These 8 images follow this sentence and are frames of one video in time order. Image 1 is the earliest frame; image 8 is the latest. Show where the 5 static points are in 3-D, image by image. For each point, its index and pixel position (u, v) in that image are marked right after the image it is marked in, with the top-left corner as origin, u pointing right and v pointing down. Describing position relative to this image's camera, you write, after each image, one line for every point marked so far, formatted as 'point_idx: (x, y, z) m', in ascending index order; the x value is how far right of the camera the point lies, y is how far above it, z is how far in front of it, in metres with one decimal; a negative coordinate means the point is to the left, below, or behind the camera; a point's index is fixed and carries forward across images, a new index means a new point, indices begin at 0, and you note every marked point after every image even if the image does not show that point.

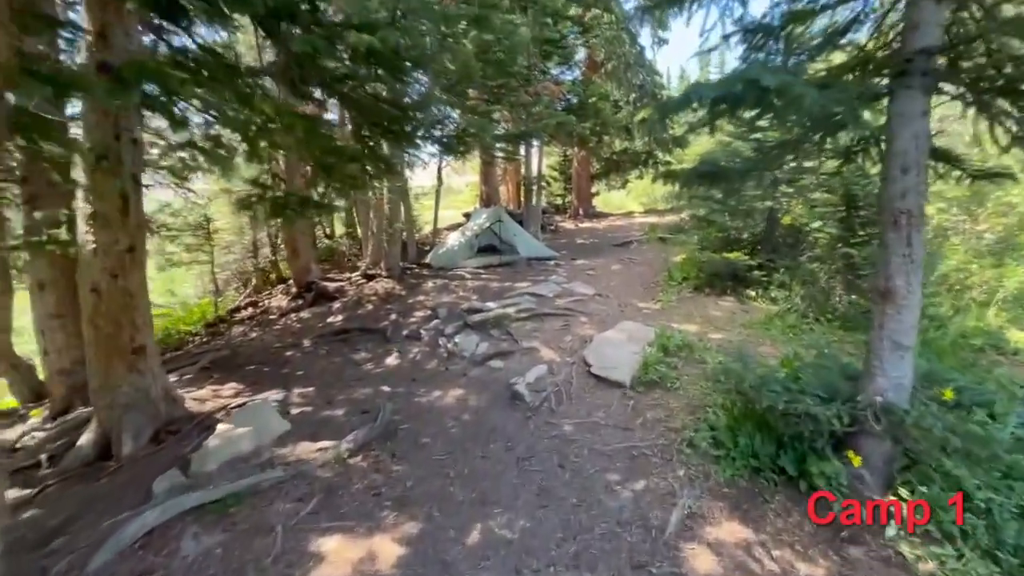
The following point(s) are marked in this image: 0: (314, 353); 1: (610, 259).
0: (-2.9, -1.0, +7.2) m
1: (+2.2, +0.6, +10.9) m
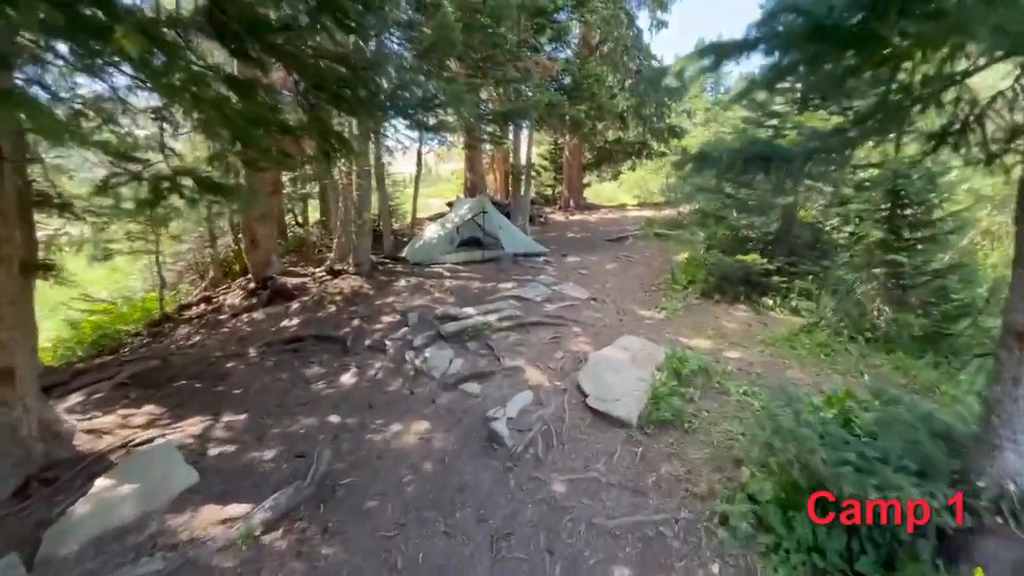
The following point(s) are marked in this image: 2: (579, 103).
0: (-3.2, -1.0, +6.1) m
1: (+1.9, +0.6, +9.9) m
2: (+1.7, +4.6, +11.9) m
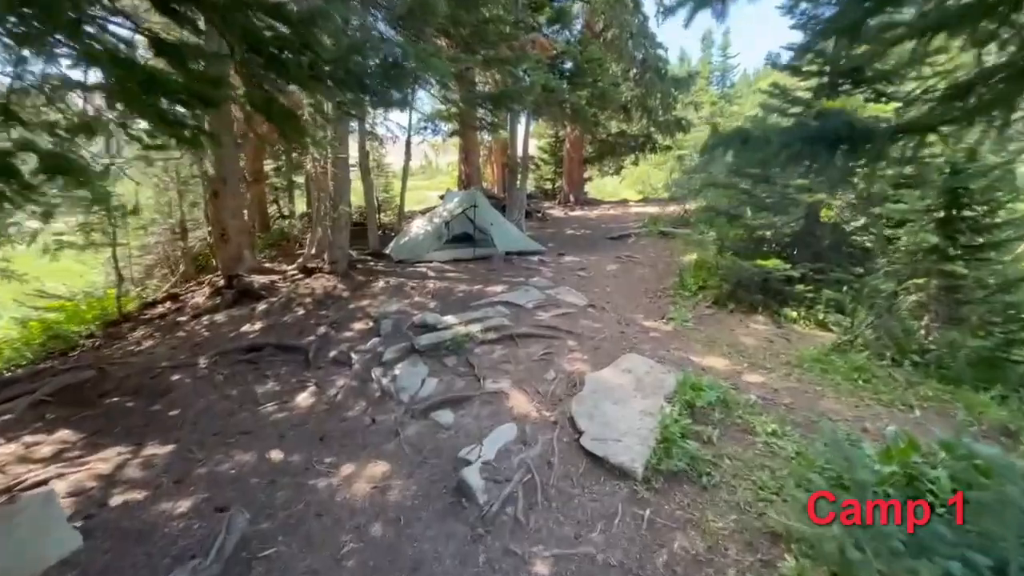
0: (-3.3, -1.0, +5.3) m
1: (+1.7, +0.6, +9.1) m
2: (+1.6, +4.6, +11.1) m
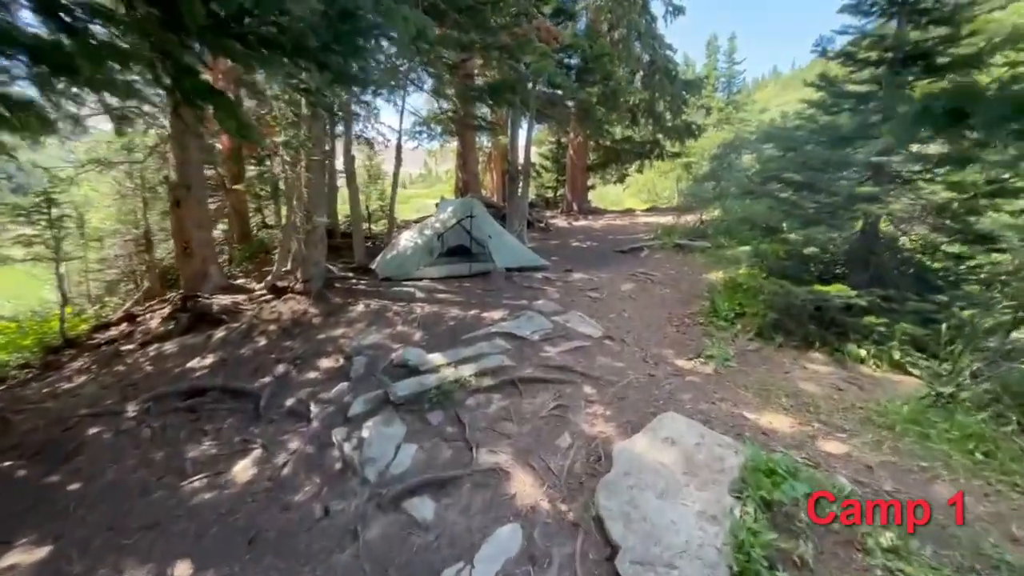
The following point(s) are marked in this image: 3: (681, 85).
0: (-3.3, -1.3, +4.2) m
1: (+1.8, +0.2, +8.0) m
2: (+1.6, +4.2, +10.1) m
3: (+5.3, +6.4, +15.2) m
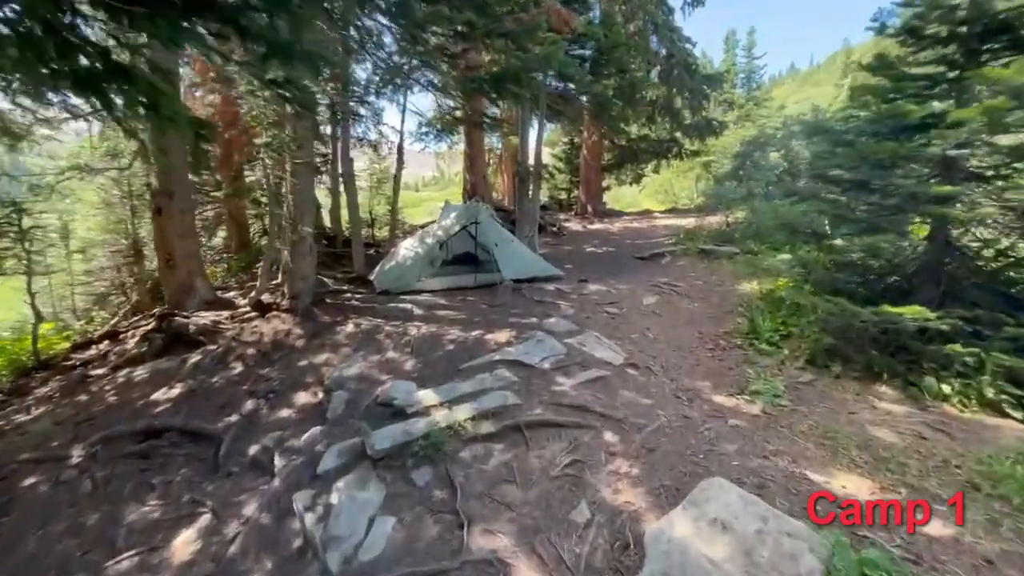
0: (-3.3, -1.5, +3.6) m
1: (+1.9, 0.0, +7.3) m
2: (+1.8, +4.0, +9.3) m
3: (+5.6, +6.2, +14.3) m
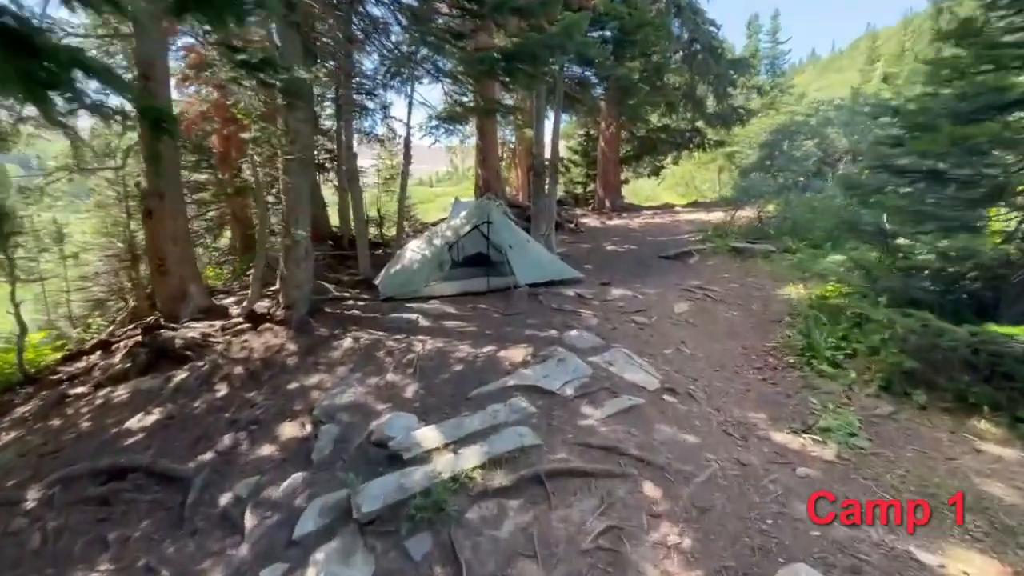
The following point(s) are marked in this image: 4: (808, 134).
0: (-3.2, -1.6, +3.1) m
1: (+2.1, 0.0, +6.6) m
2: (+2.0, +3.9, +8.6) m
3: (+6.0, +6.2, +13.4) m
4: (+6.4, +3.3, +10.5) m
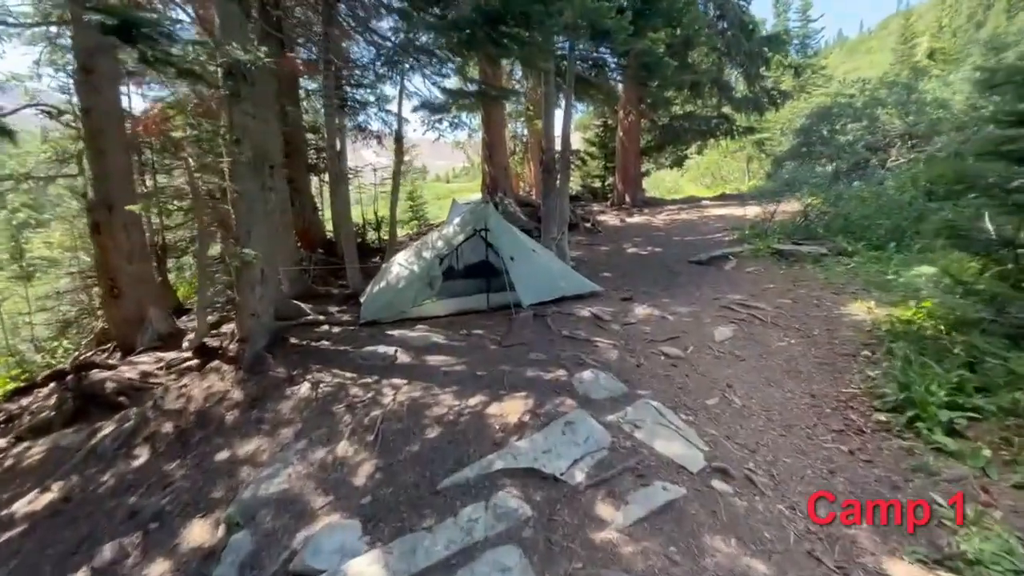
0: (-3.2, -2.0, +2.2) m
1: (+2.1, -0.2, +5.4) m
2: (+2.1, +3.8, +7.4) m
3: (+6.2, +6.2, +12.1) m
4: (+6.6, +3.3, +9.2) m
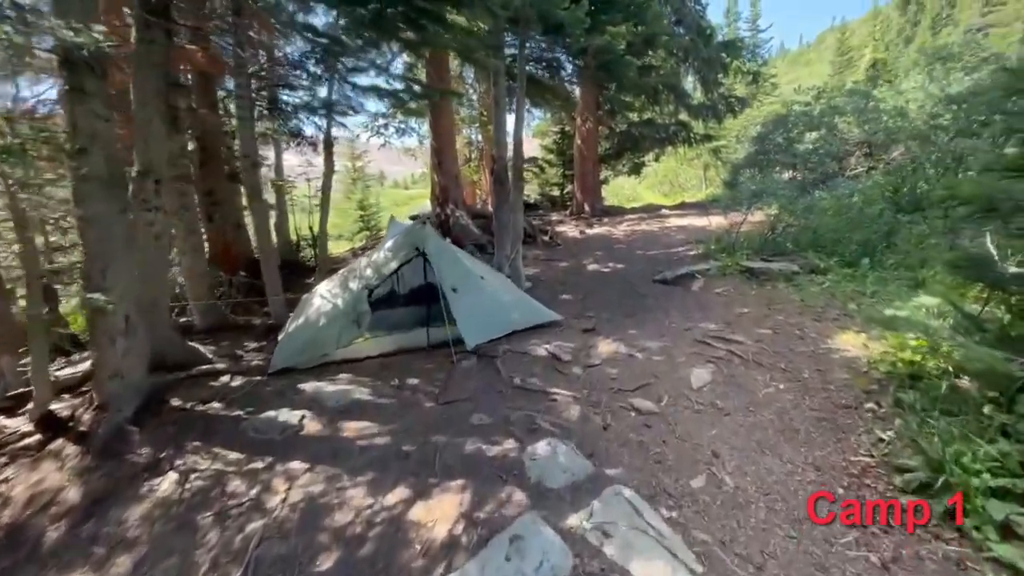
0: (-3.5, -2.3, +1.1) m
1: (+1.6, -0.5, +4.7) m
2: (+1.3, +3.4, +6.7) m
3: (+5.0, +5.9, +11.7) m
4: (+5.6, +3.0, +8.8) m
